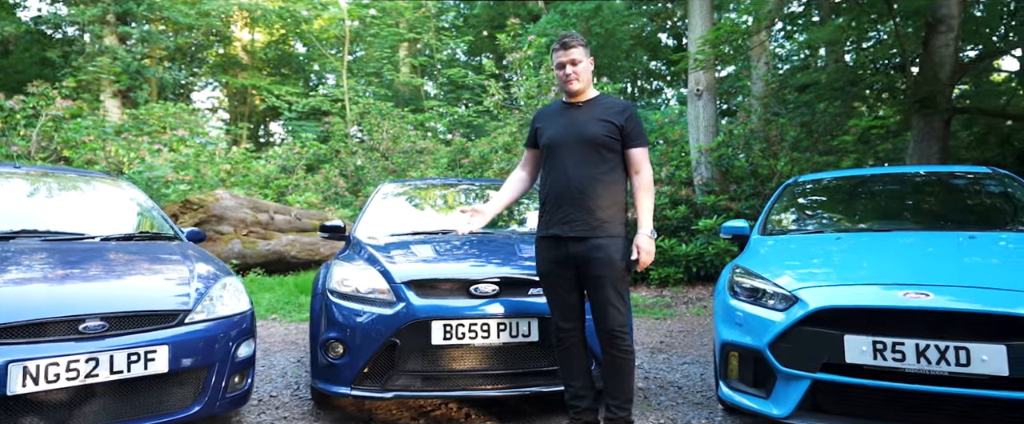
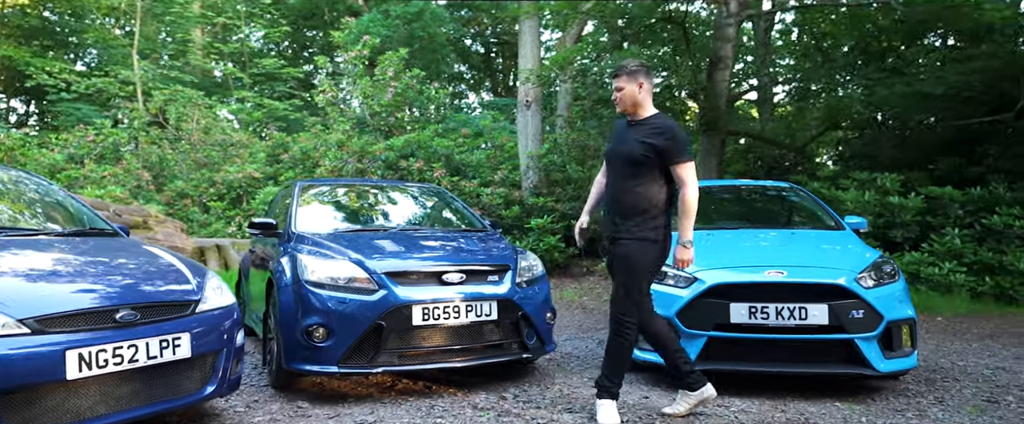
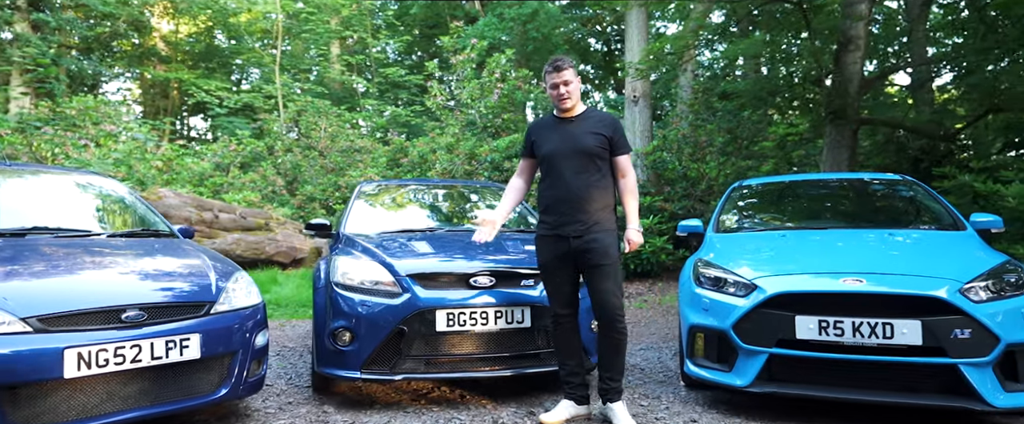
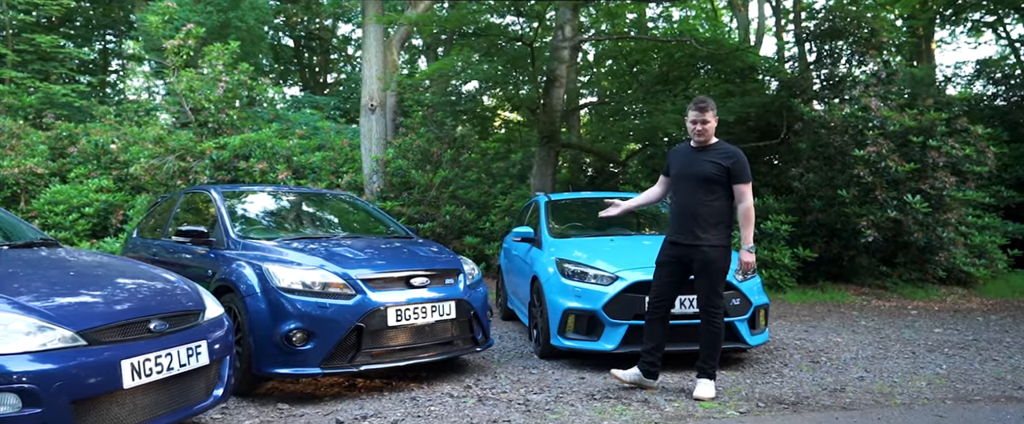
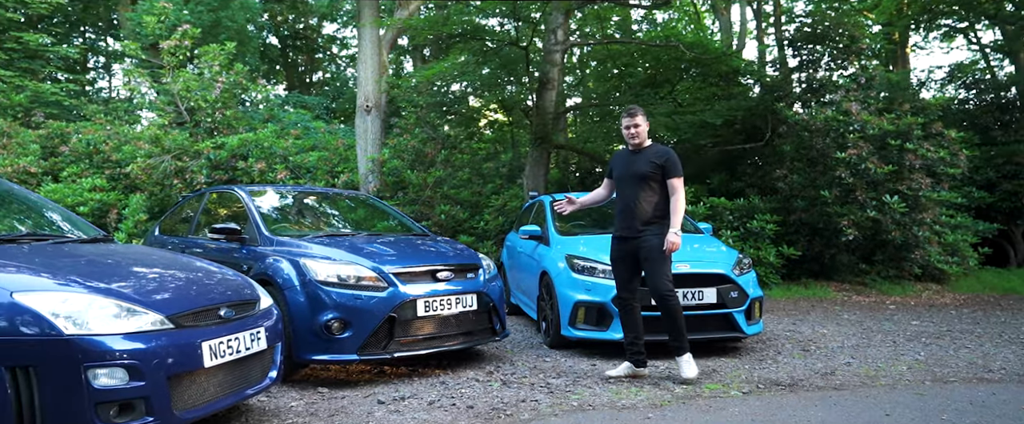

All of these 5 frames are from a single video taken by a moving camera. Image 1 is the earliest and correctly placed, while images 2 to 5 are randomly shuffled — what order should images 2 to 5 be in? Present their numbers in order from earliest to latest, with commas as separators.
3, 2, 4, 5
